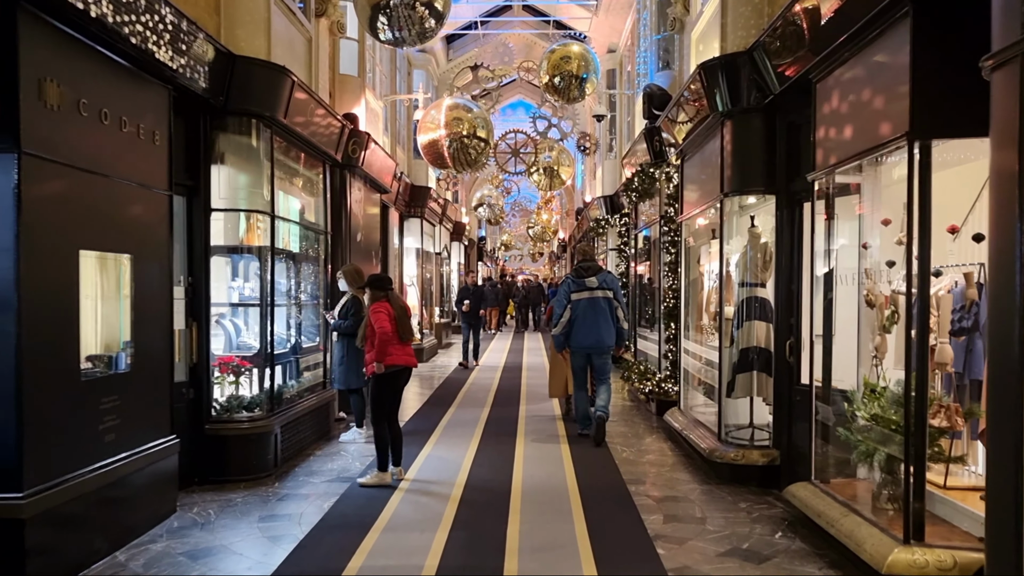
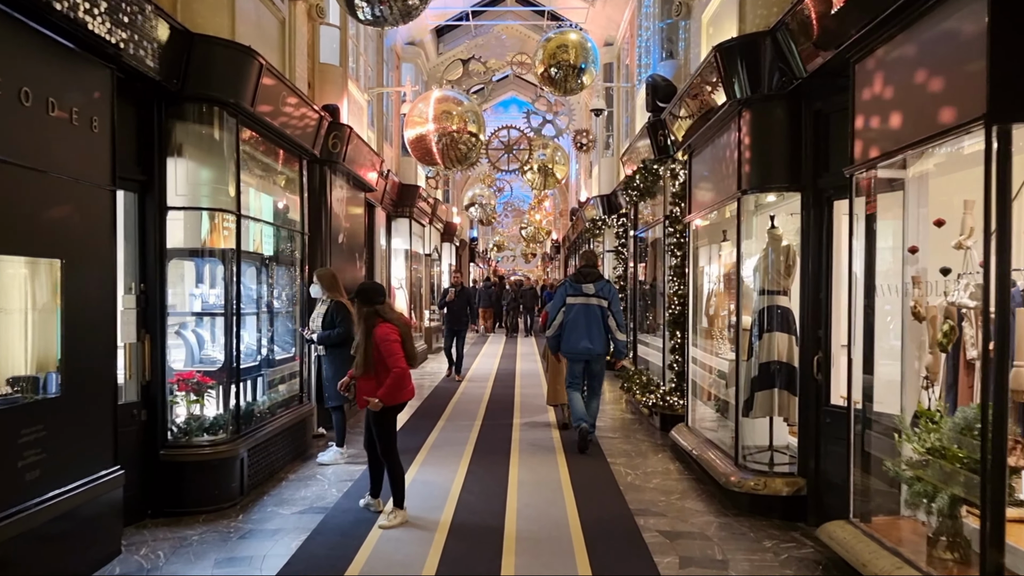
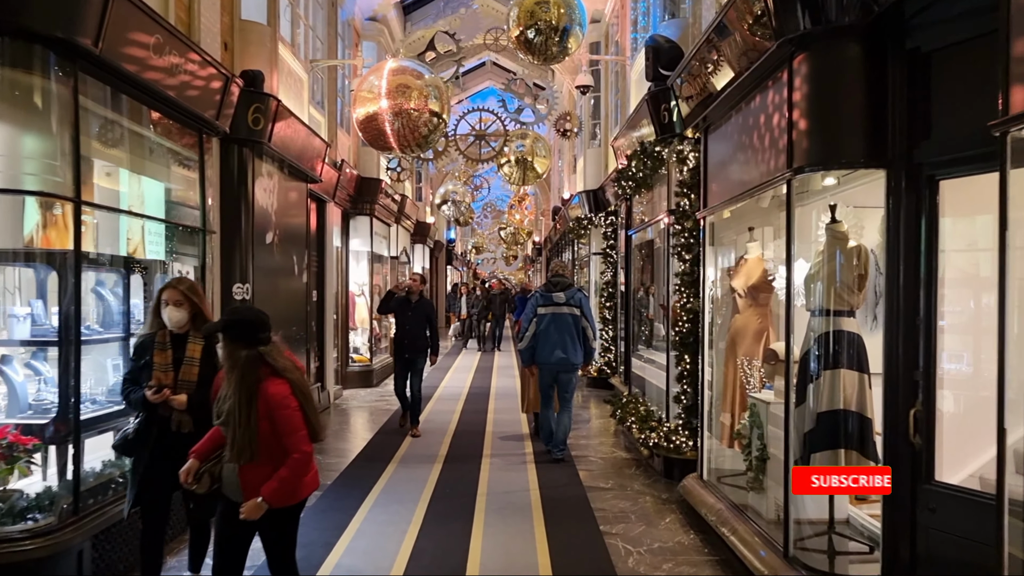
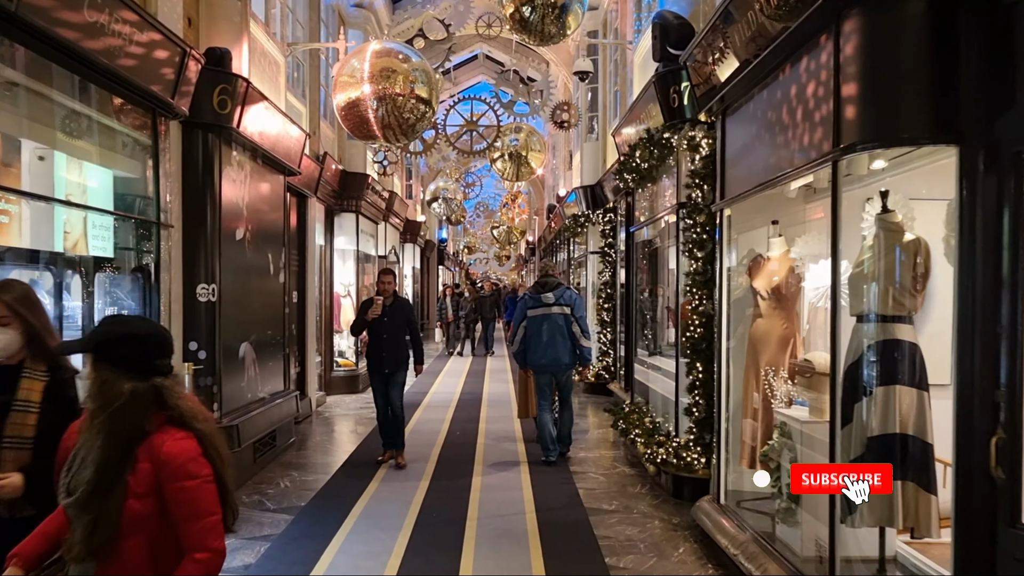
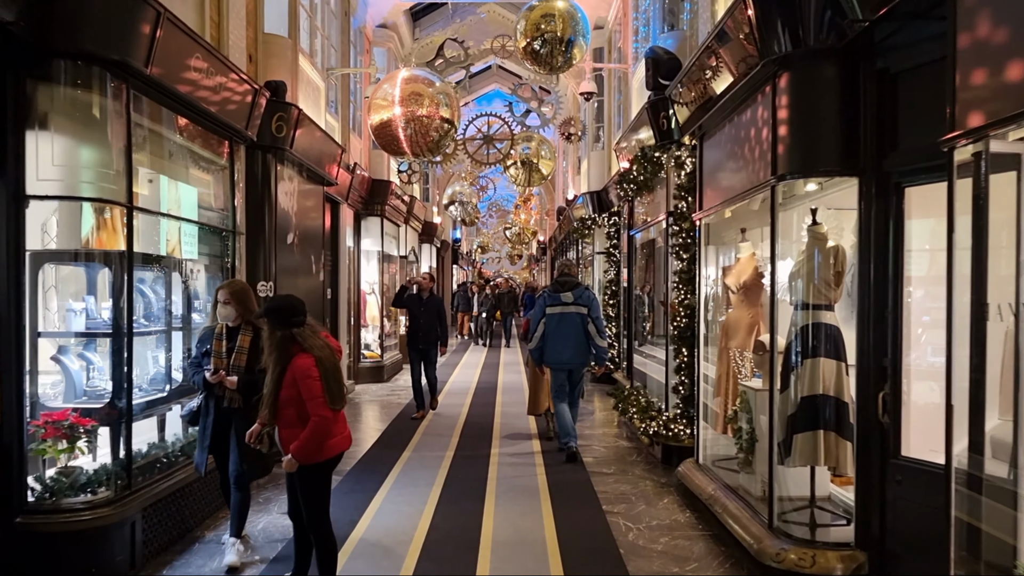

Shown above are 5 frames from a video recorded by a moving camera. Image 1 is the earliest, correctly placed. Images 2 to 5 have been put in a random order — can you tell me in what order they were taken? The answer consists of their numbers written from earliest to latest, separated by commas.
2, 5, 3, 4
